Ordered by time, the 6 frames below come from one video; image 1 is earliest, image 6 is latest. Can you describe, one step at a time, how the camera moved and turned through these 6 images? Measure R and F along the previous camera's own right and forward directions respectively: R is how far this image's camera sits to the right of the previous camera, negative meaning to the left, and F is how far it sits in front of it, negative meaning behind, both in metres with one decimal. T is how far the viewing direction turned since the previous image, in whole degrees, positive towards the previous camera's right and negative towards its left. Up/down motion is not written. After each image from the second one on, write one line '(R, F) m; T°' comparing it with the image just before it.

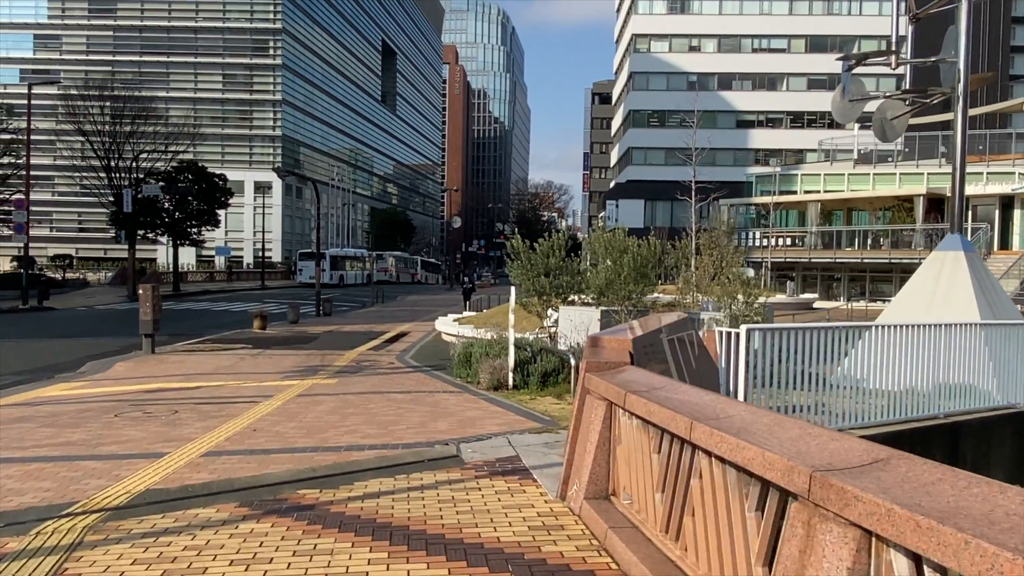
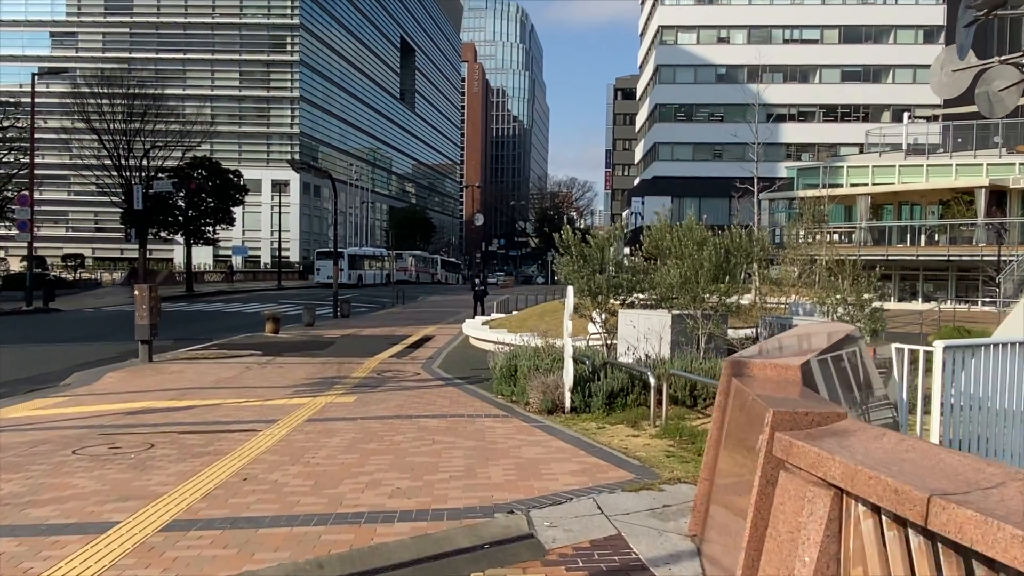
(-0.5, +2.2) m; -1°
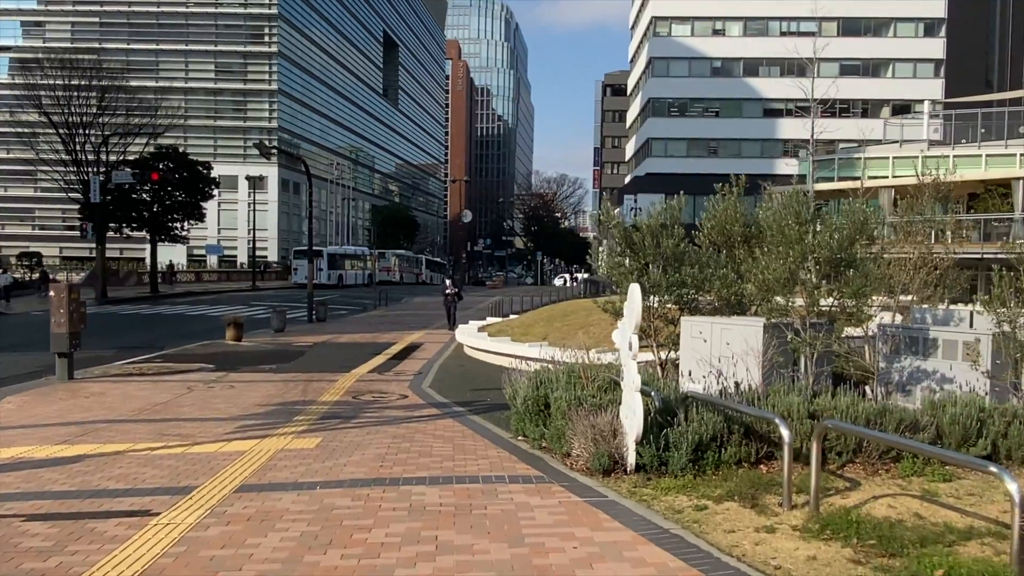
(-0.4, +3.2) m; +1°
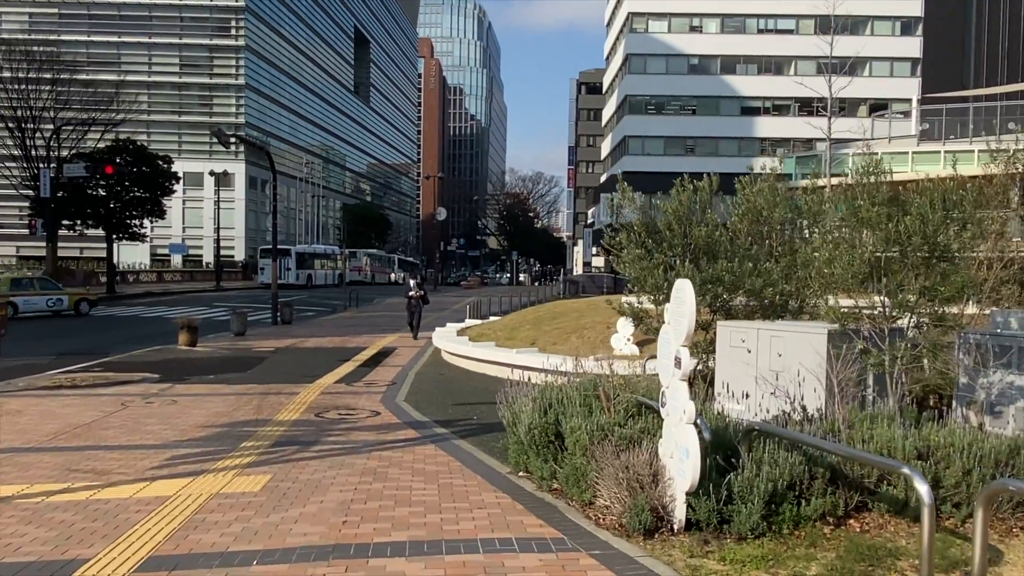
(-0.2, +1.7) m; +2°
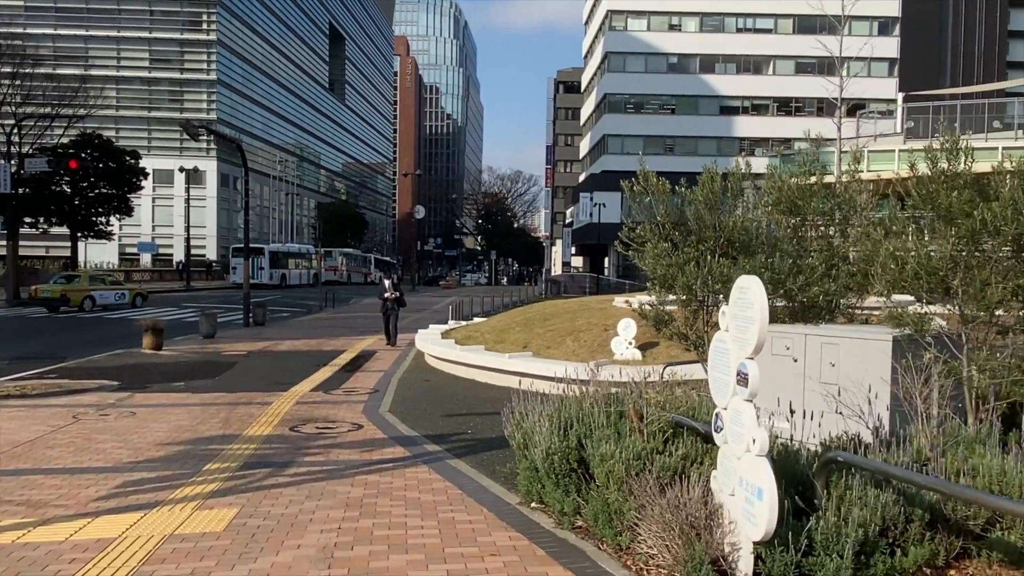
(-0.2, +1.0) m; +2°
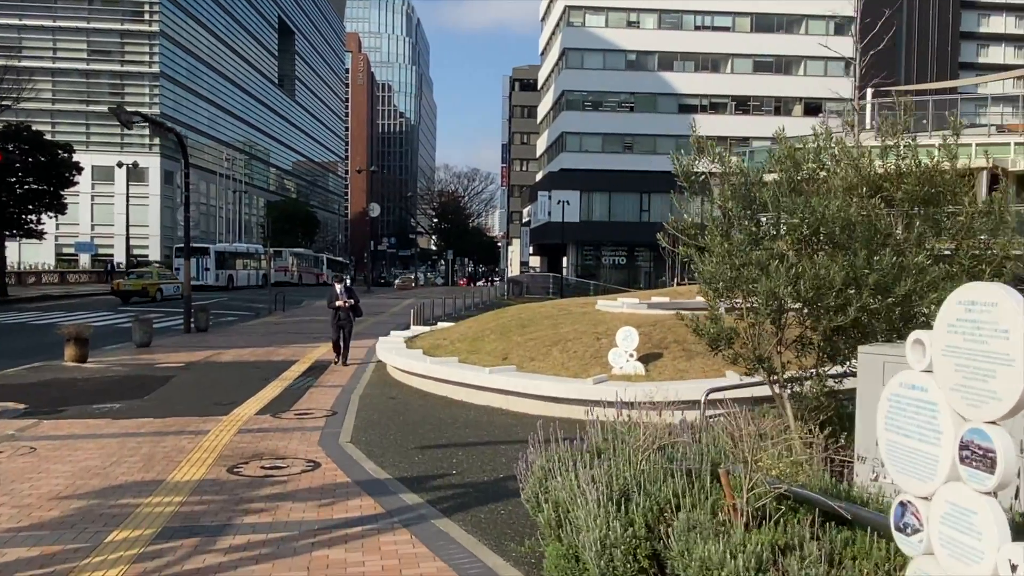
(-0.4, +1.7) m; +3°
